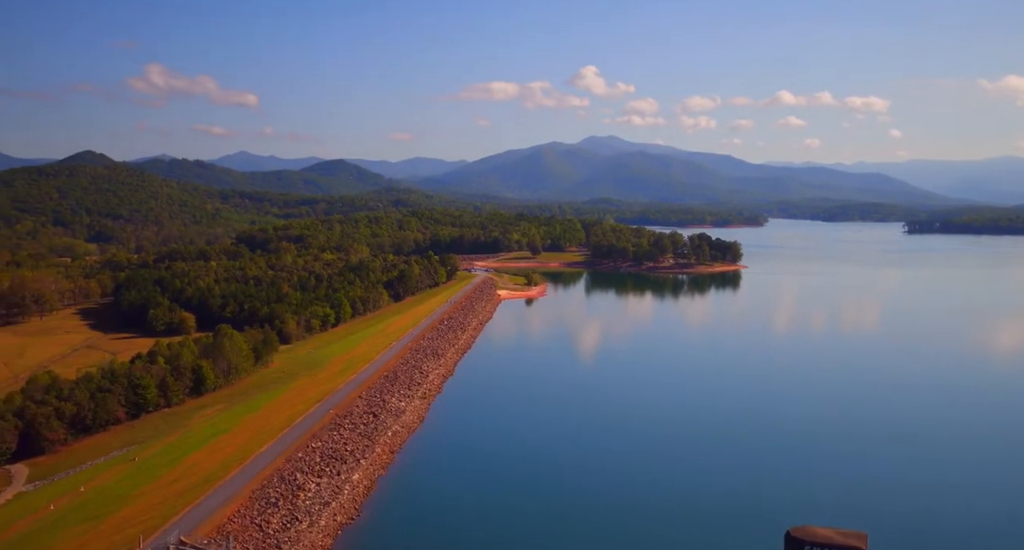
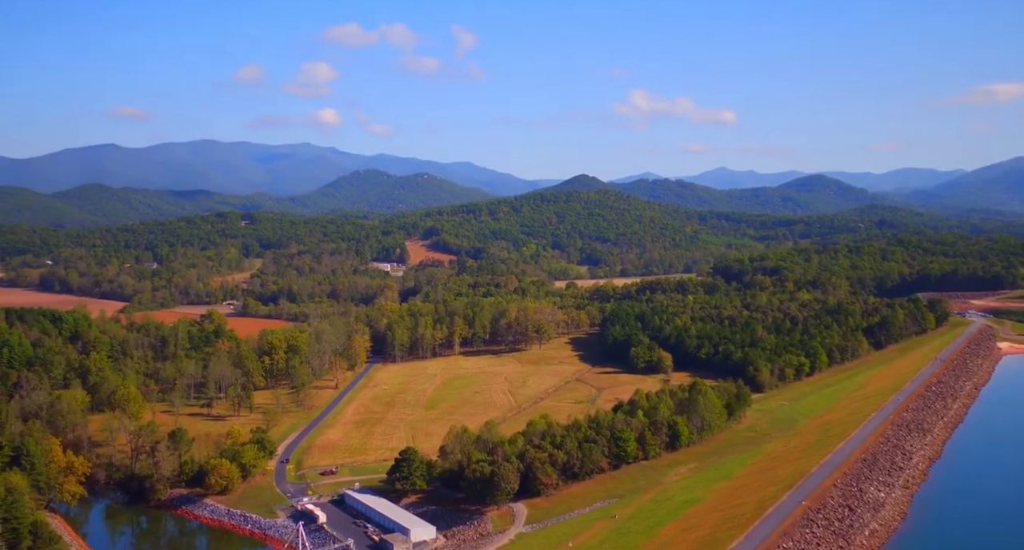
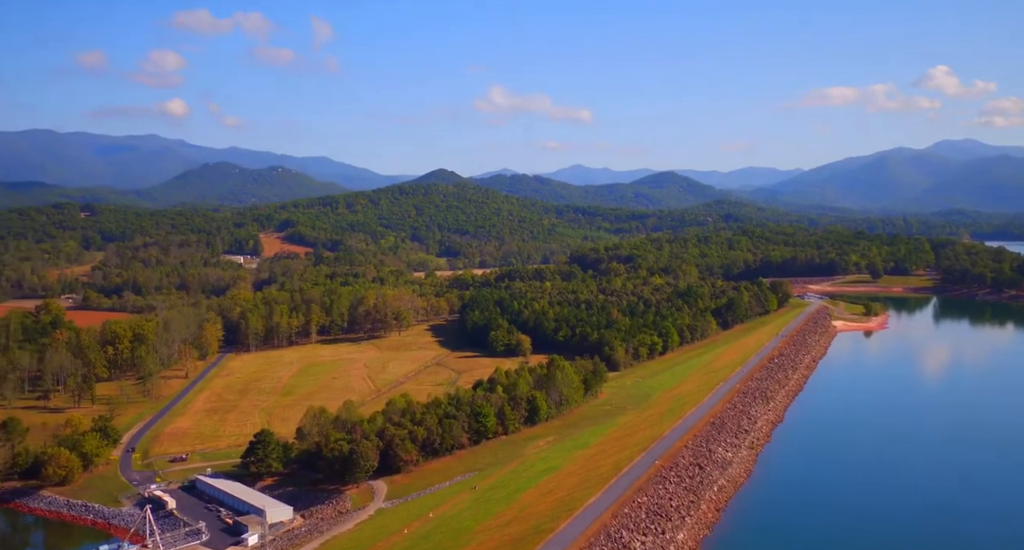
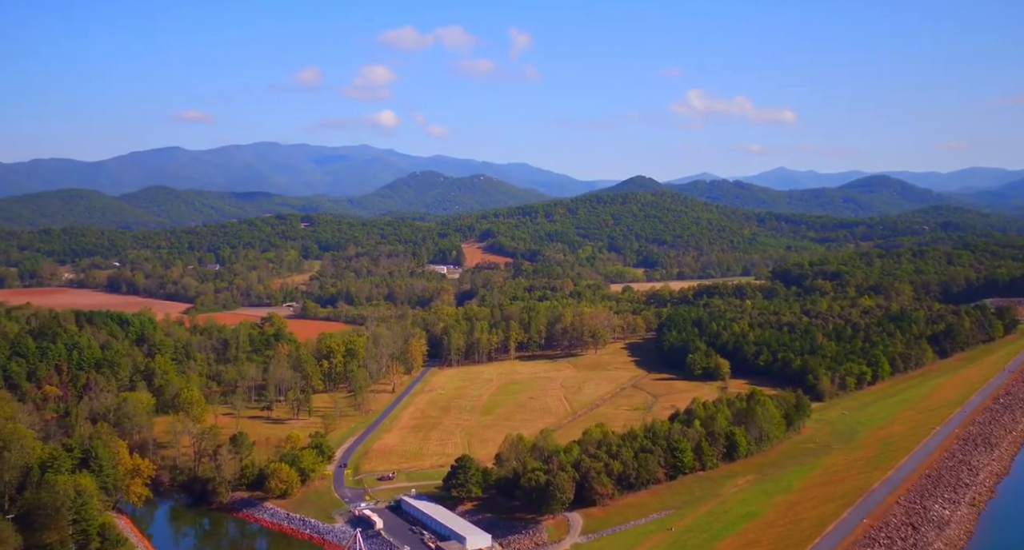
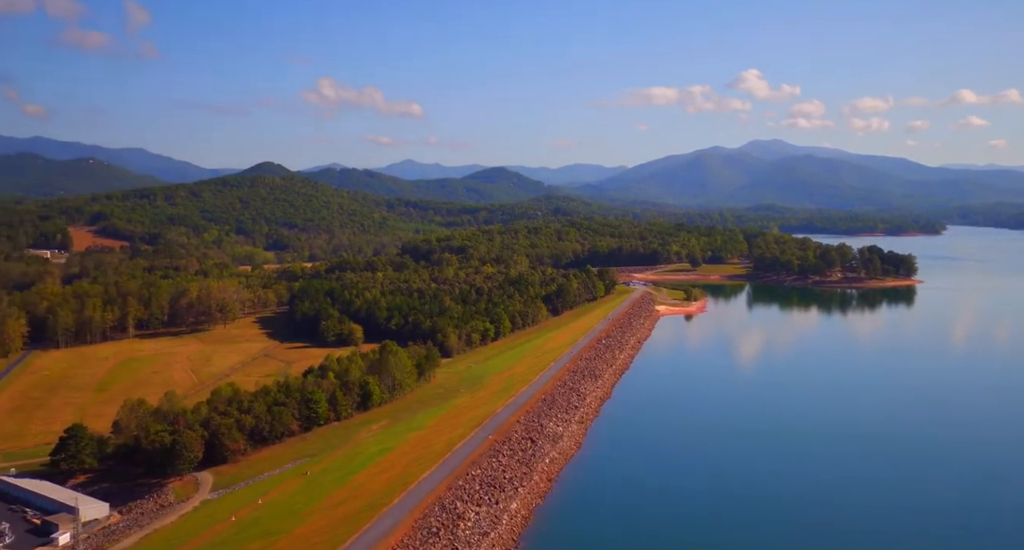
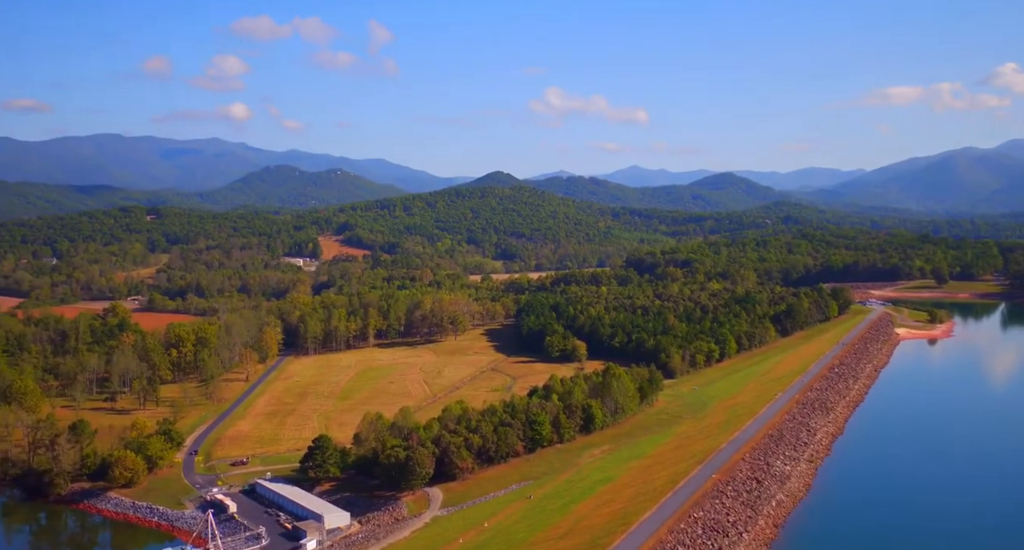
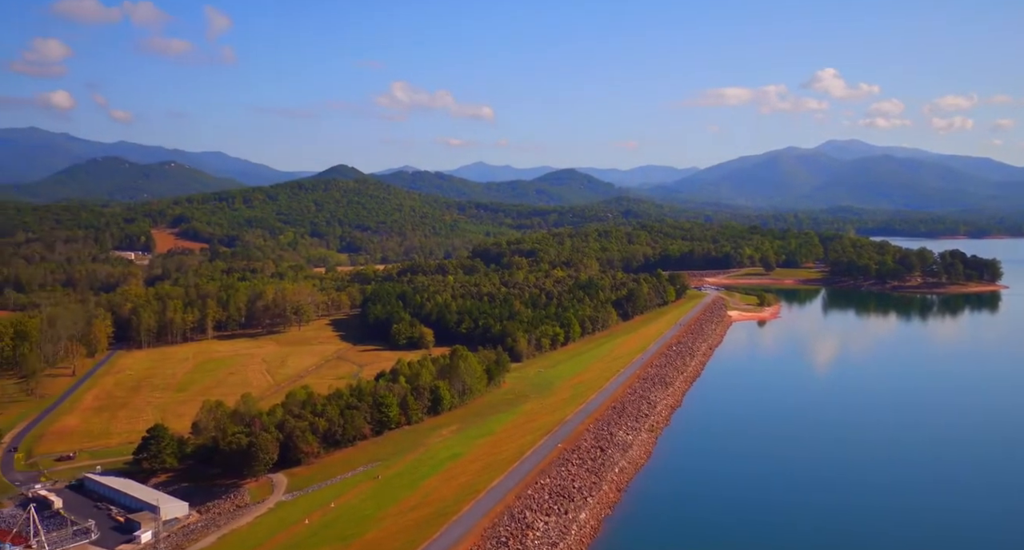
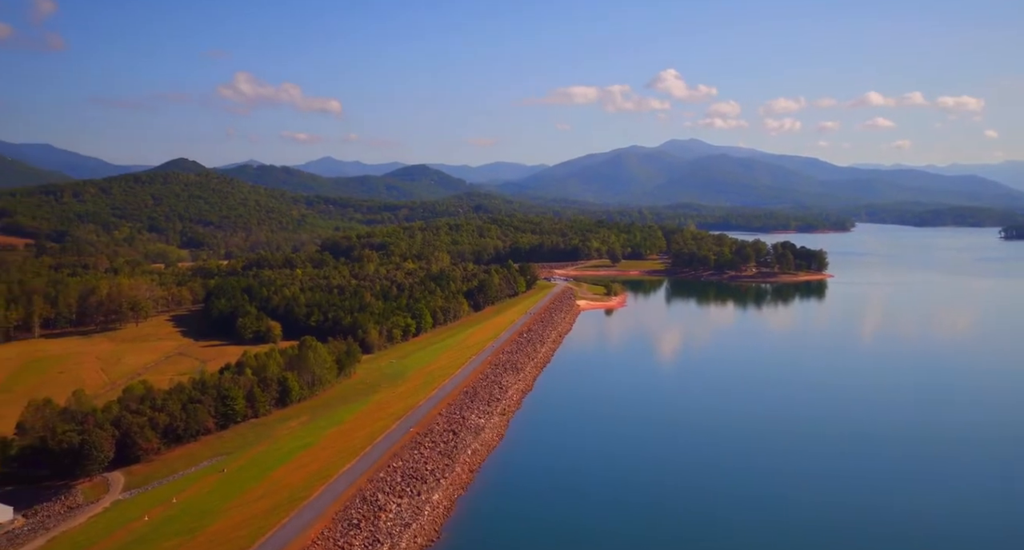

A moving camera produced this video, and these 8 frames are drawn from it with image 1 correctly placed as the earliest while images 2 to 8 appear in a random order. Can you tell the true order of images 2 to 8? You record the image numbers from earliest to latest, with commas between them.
8, 5, 7, 3, 6, 2, 4
